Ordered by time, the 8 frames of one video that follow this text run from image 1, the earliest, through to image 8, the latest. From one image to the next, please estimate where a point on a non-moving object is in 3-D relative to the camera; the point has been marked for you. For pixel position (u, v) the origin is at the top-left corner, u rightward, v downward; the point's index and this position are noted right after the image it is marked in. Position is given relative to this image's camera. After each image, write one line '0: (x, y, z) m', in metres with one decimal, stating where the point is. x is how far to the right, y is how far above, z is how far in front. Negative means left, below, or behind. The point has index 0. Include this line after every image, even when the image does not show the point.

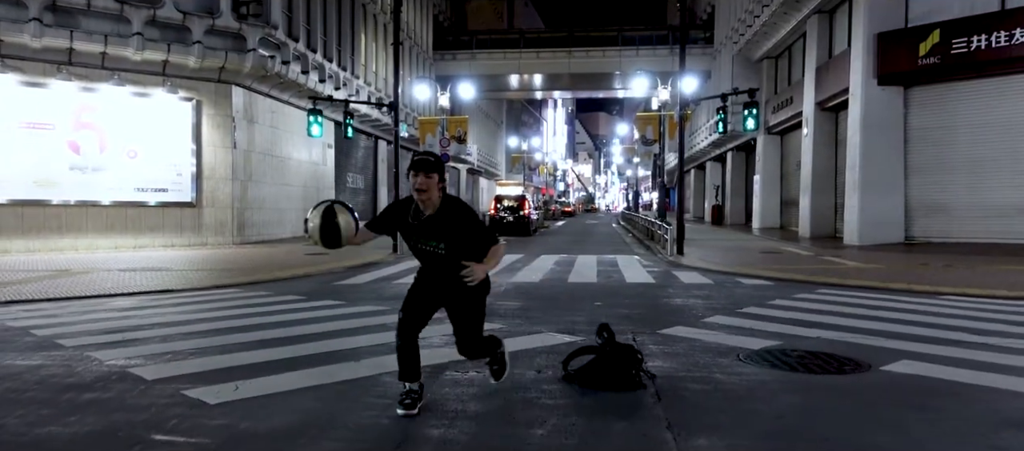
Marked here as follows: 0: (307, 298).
0: (-3.3, -1.2, +11.5) m
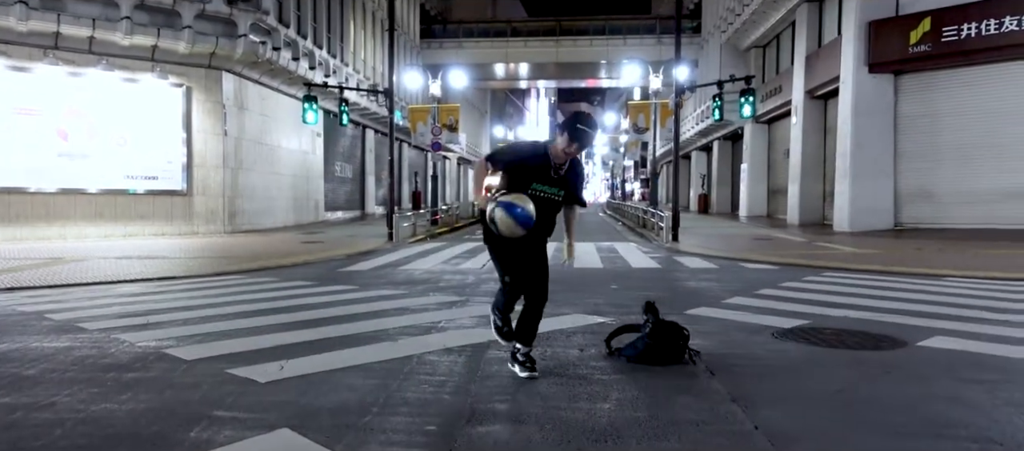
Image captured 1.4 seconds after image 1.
0: (-3.1, -0.9, +11.3) m
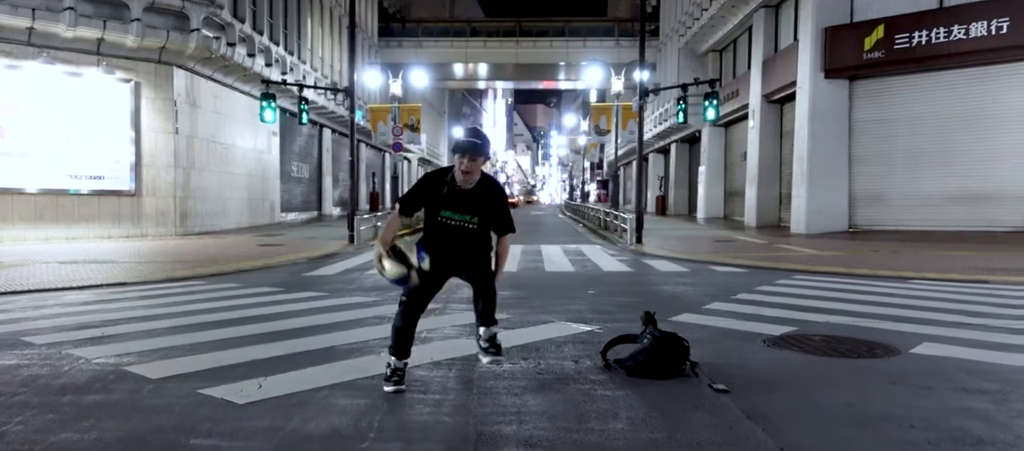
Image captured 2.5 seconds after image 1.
0: (-3.5, -1.0, +10.8) m
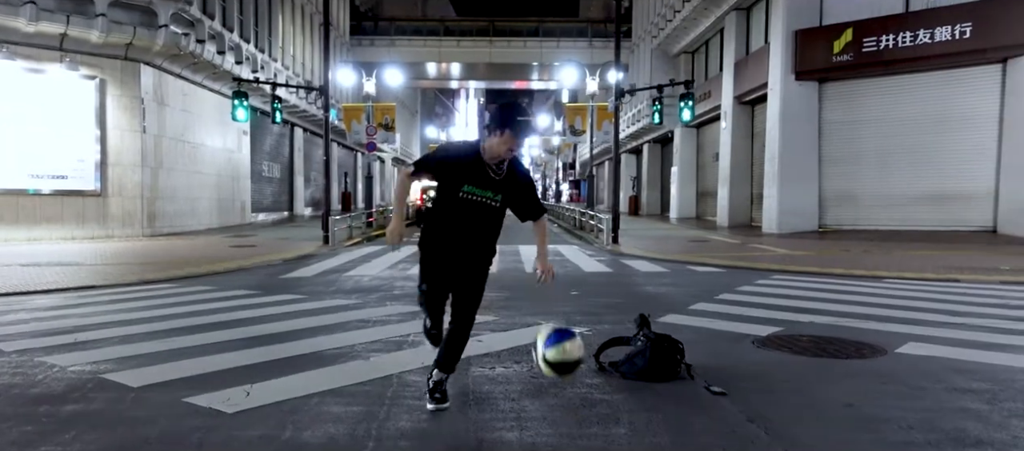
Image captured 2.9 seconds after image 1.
0: (-3.7, -1.0, +10.6) m
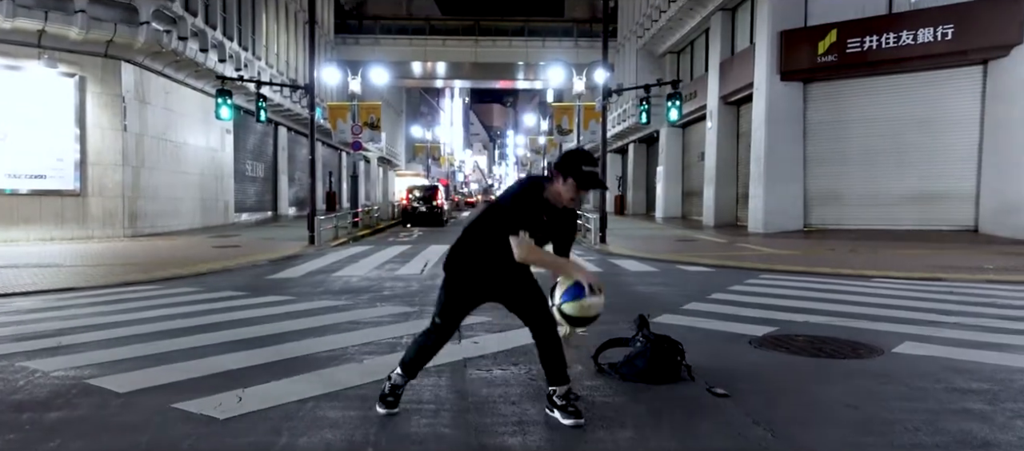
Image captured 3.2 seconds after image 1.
0: (-3.9, -1.0, +10.4) m
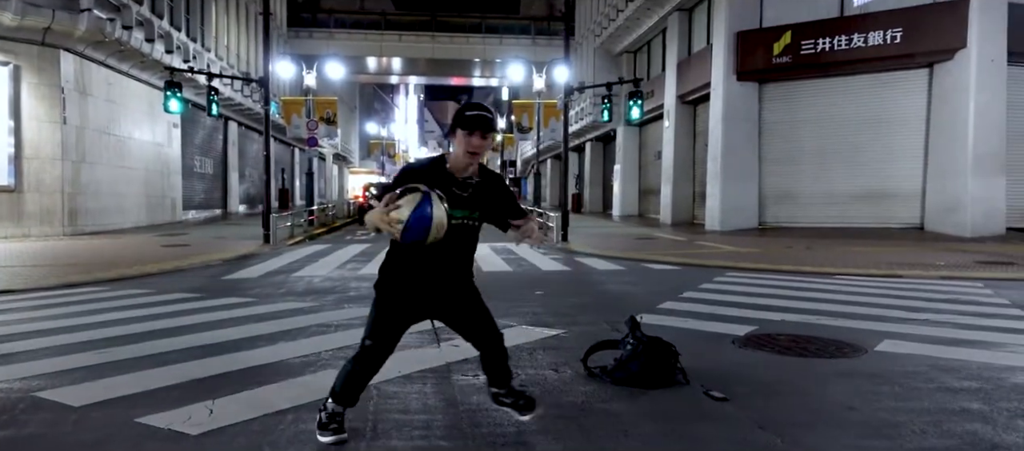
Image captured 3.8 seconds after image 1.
0: (-4.3, -1.0, +9.9) m
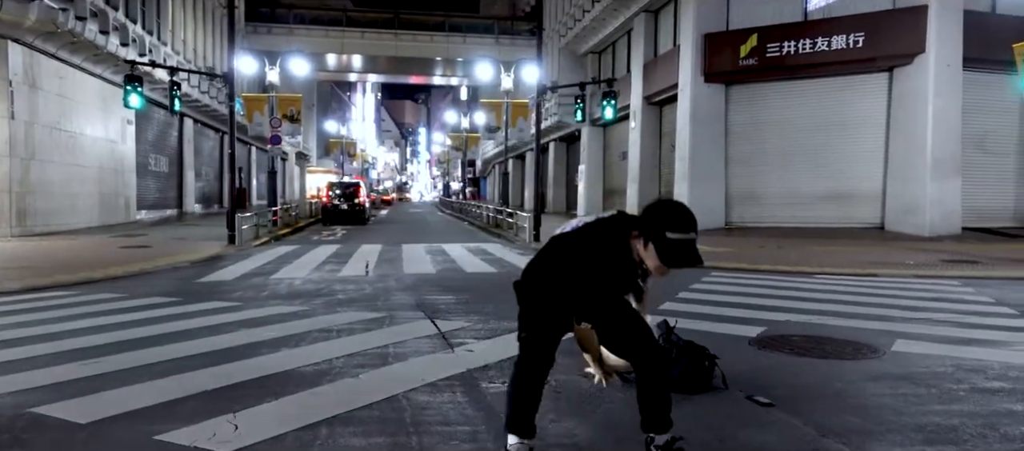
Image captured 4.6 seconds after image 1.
0: (-4.4, -1.0, +9.4) m
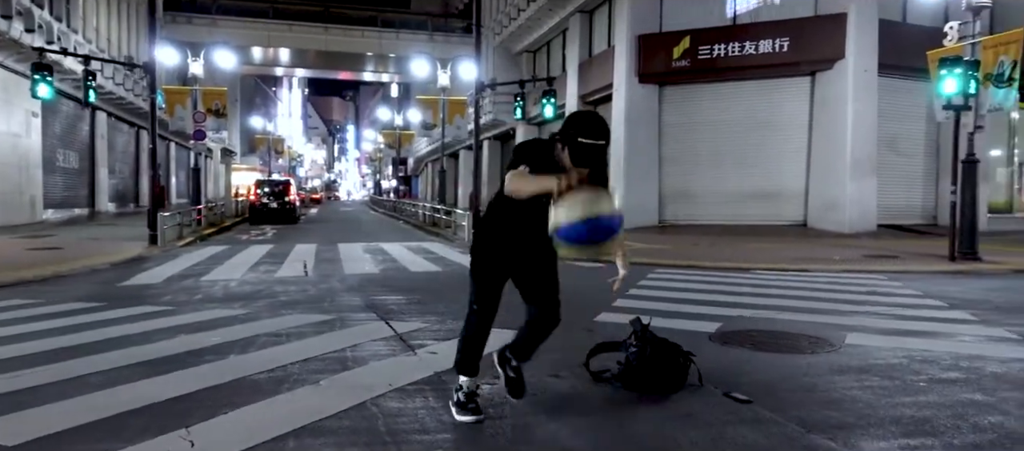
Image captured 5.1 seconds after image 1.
0: (-5.0, -1.0, +8.7) m
